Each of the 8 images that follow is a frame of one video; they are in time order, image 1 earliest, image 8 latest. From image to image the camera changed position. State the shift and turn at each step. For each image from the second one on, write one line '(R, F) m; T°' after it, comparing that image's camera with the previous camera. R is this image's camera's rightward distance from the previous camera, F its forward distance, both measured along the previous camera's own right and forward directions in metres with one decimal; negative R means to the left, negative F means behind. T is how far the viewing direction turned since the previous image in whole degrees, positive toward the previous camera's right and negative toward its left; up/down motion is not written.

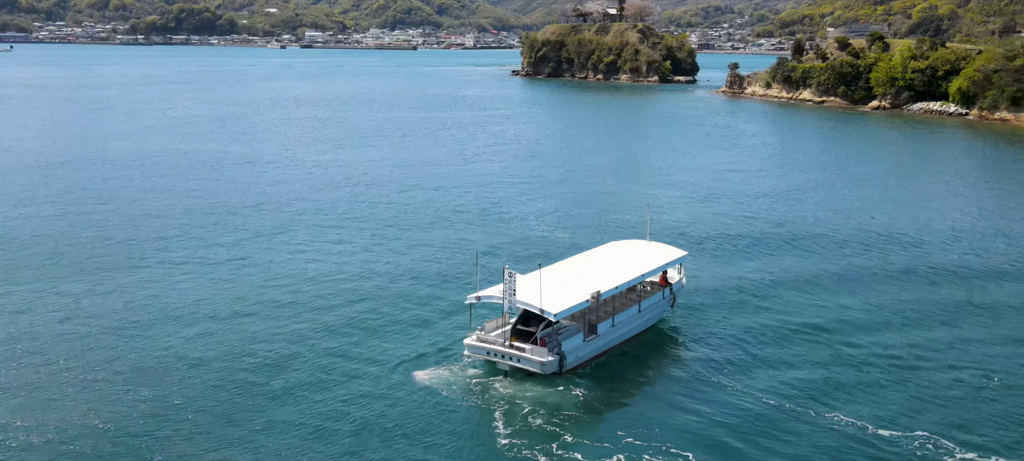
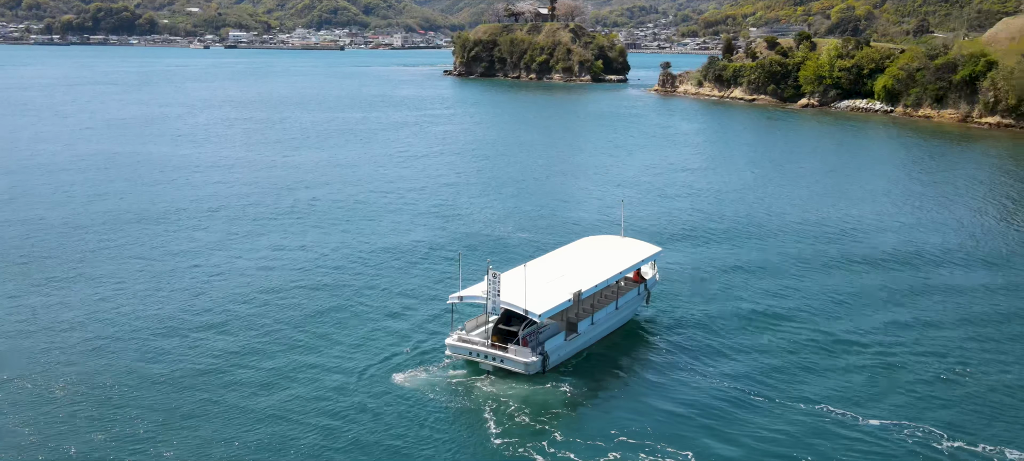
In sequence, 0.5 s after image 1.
(-1.3, +0.3) m; +4°
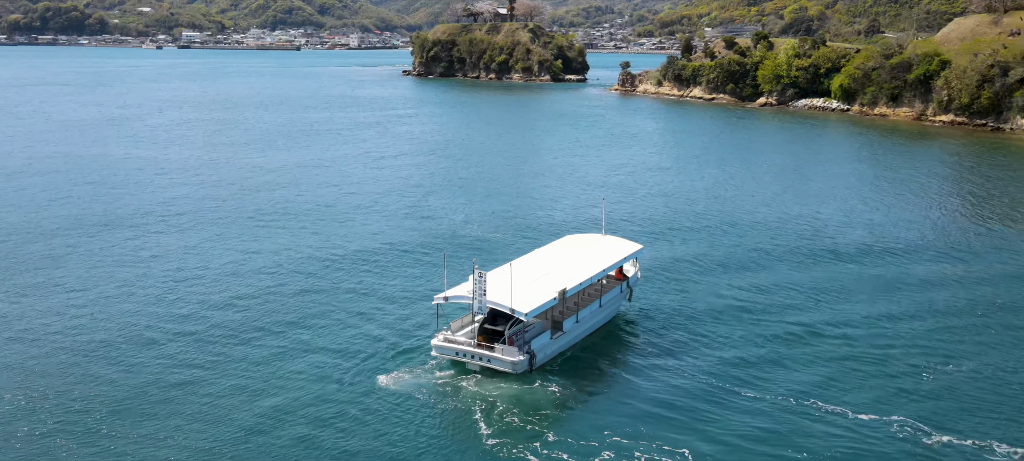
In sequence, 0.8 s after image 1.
(-0.7, +0.2) m; +3°
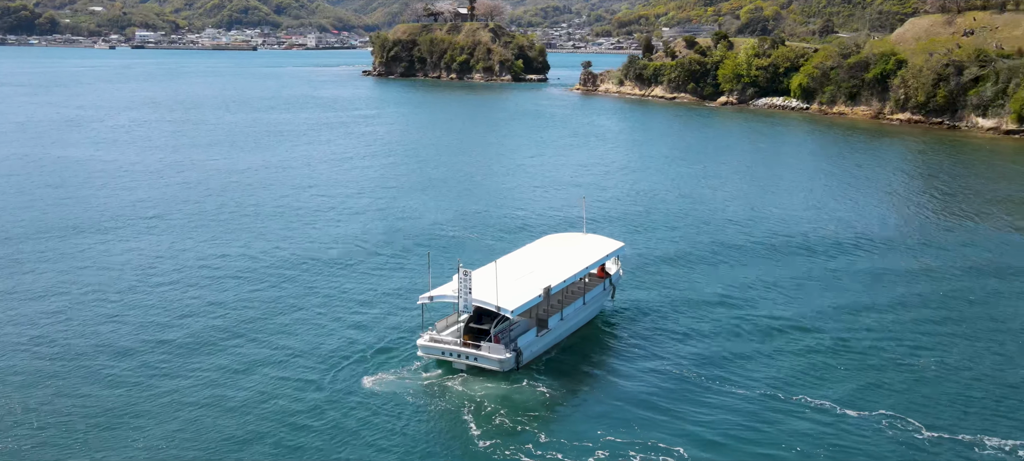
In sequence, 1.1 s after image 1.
(-0.6, +0.1) m; +2°
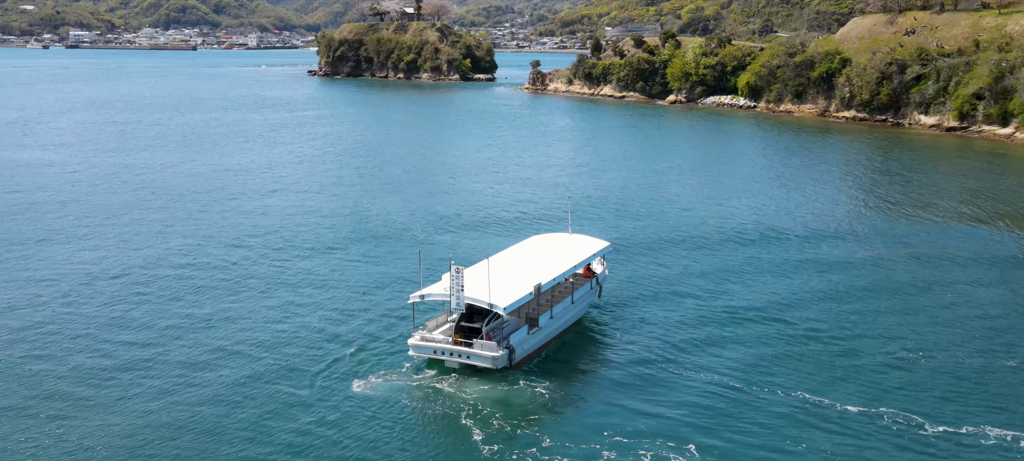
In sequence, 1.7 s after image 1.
(-1.1, +0.2) m; +3°
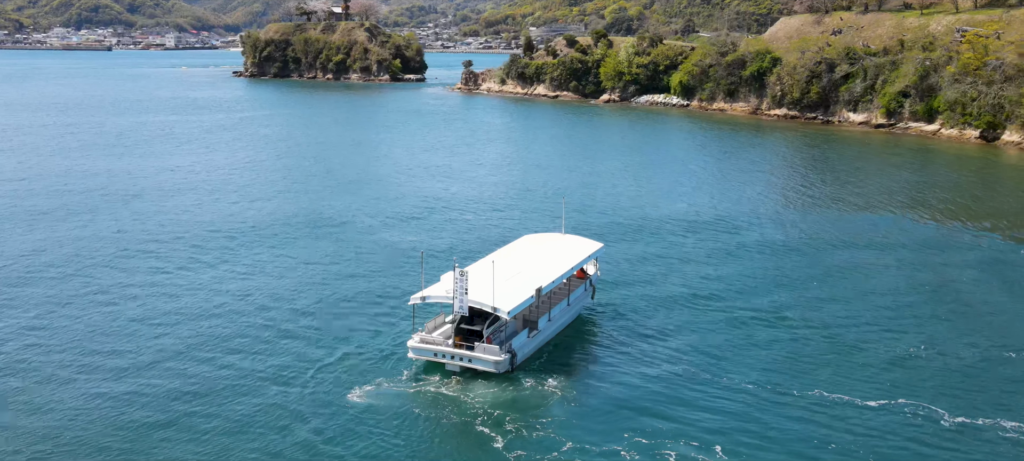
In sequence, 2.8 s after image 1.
(-1.7, +0.4) m; +4°
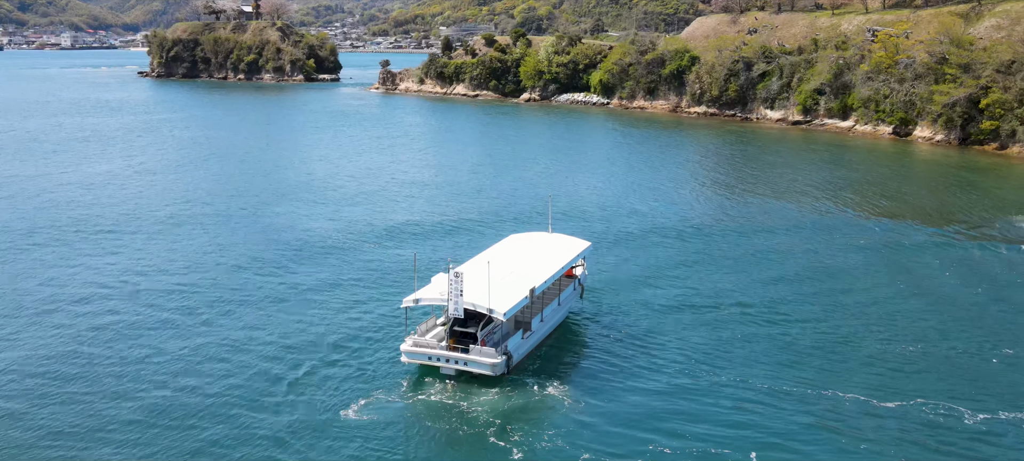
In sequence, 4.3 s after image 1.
(-1.8, +0.5) m; +5°
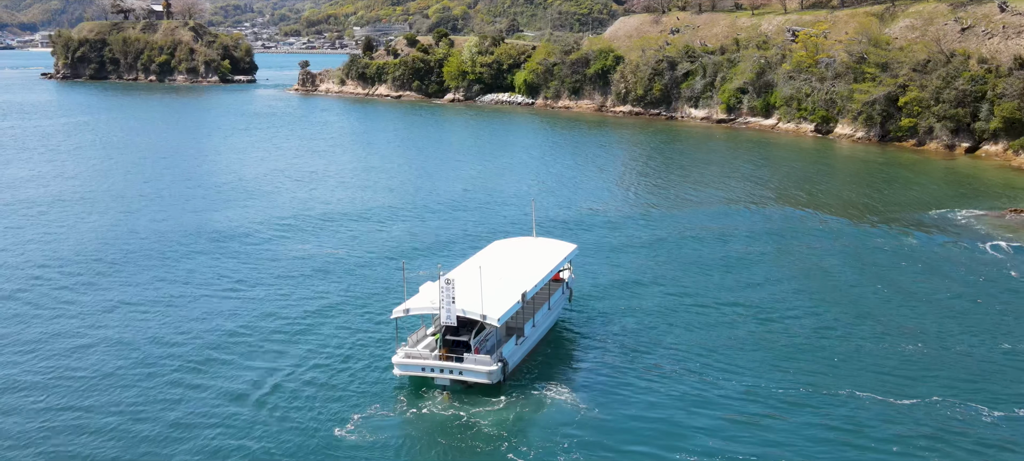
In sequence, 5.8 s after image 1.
(-1.6, +0.6) m; +5°
